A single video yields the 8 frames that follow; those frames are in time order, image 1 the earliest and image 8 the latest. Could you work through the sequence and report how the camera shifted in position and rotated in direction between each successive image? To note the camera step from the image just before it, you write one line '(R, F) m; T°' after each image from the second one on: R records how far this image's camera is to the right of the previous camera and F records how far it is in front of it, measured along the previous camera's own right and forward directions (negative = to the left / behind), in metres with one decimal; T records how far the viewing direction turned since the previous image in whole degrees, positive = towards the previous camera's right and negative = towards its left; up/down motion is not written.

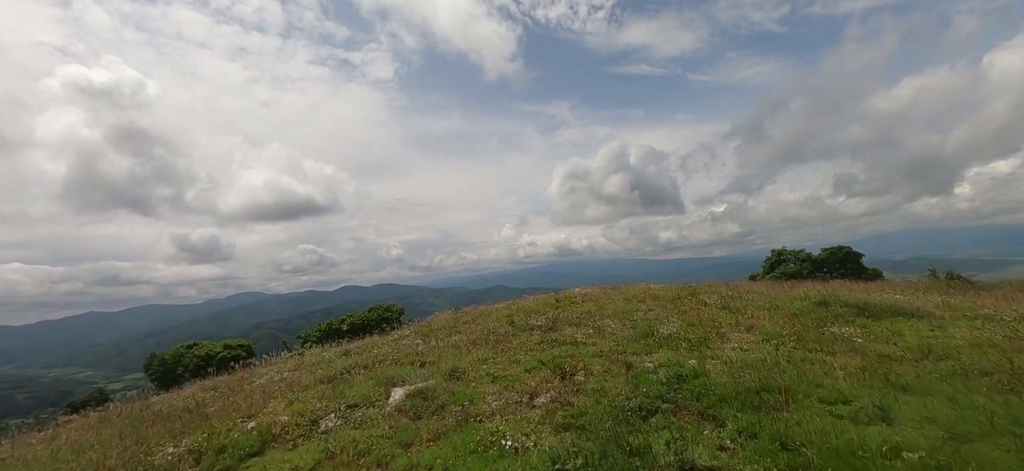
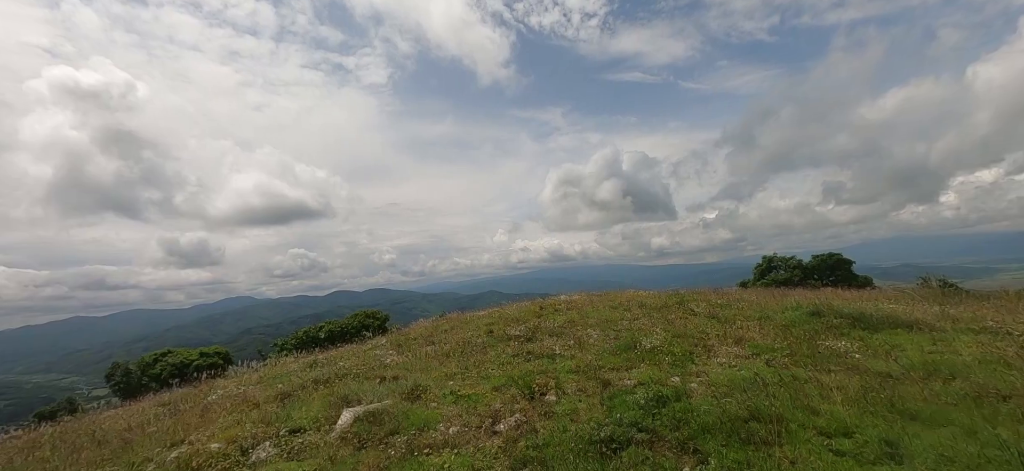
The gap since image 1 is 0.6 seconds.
(+0.6, +1.0) m; +1°
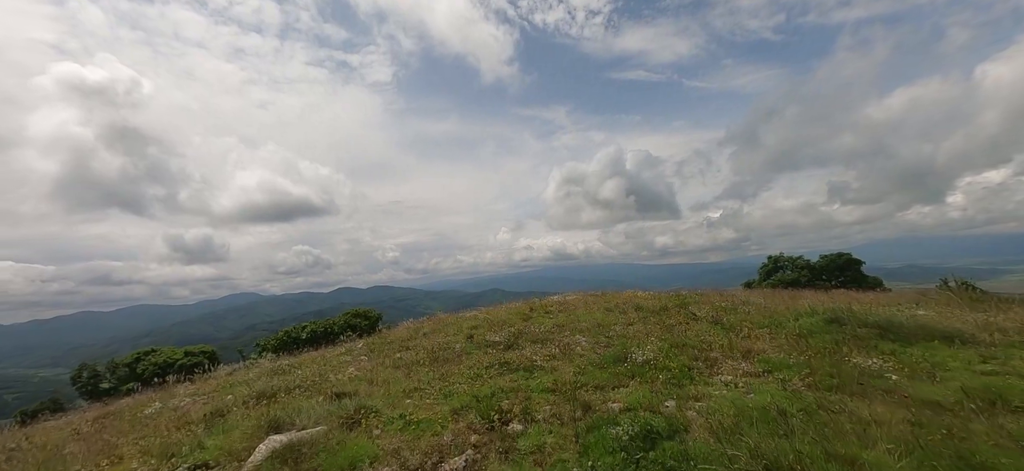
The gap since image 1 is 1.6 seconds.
(+0.8, +1.8) m; 0°
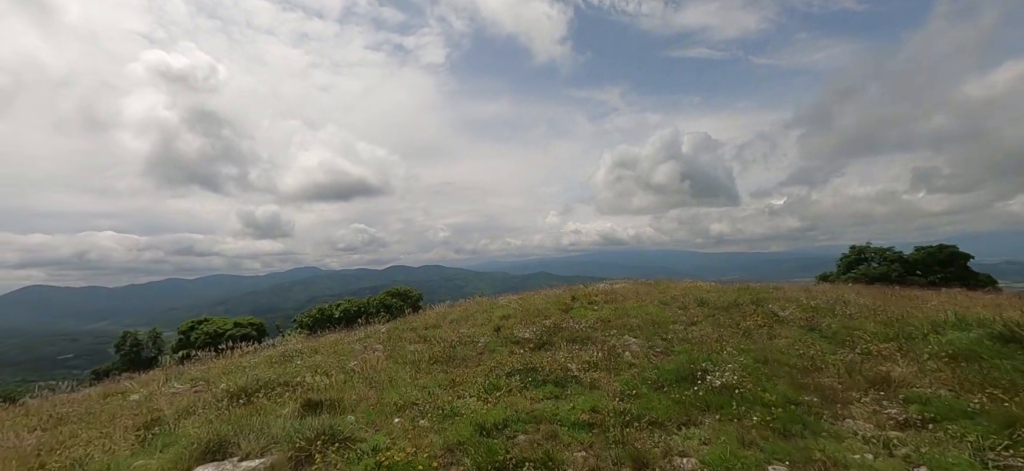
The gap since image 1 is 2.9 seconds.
(+0.3, +2.8) m; -6°
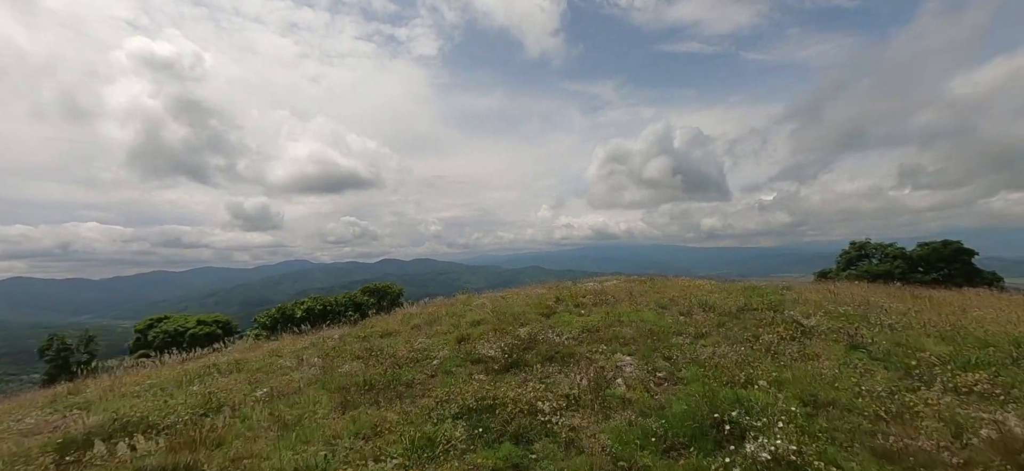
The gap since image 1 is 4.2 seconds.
(+0.6, +2.8) m; +1°
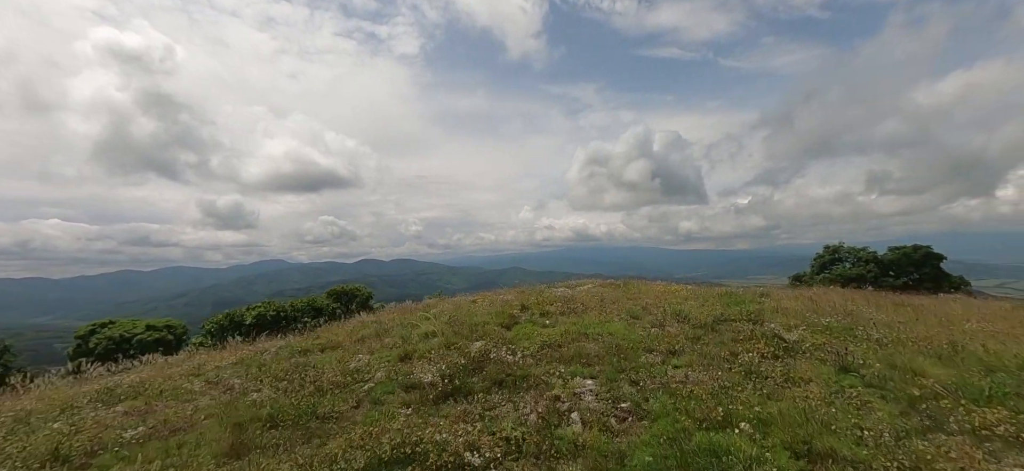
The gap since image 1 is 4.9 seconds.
(+0.7, +1.4) m; +2°
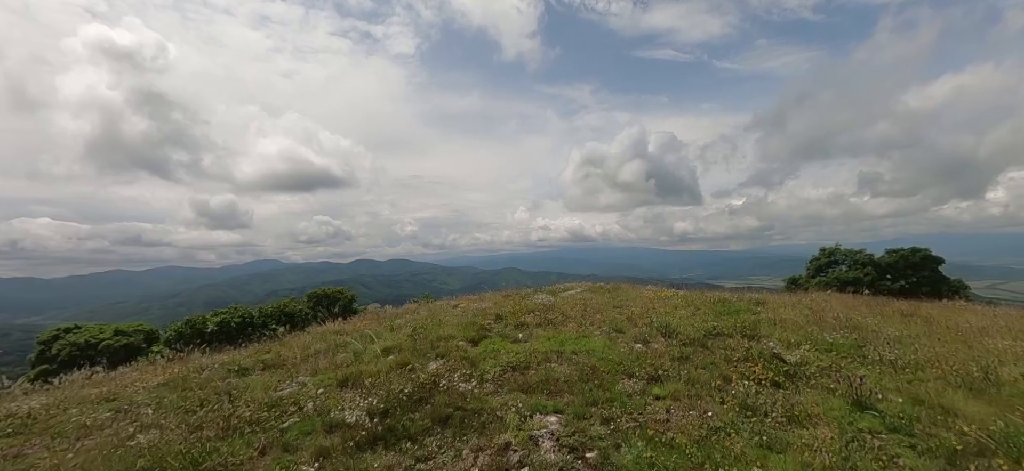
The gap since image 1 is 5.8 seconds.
(+0.7, +1.5) m; +1°
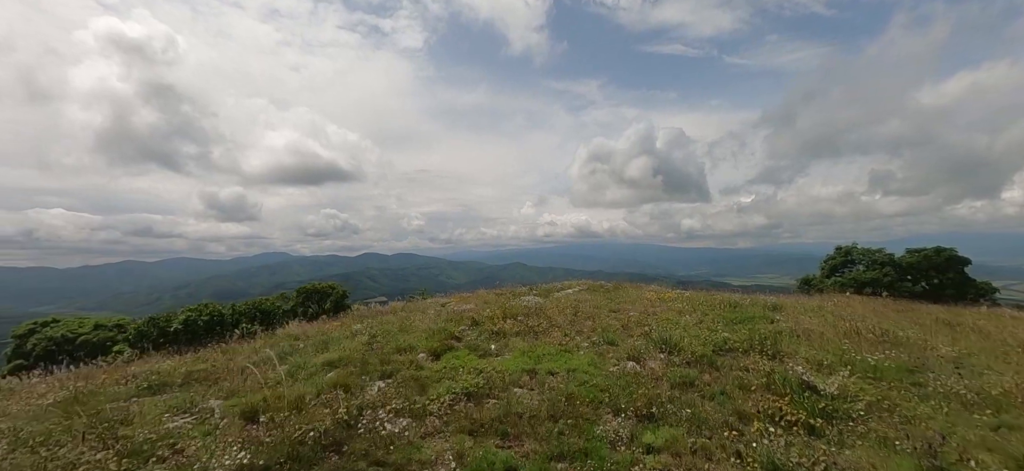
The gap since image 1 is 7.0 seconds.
(+0.8, +2.1) m; -1°
